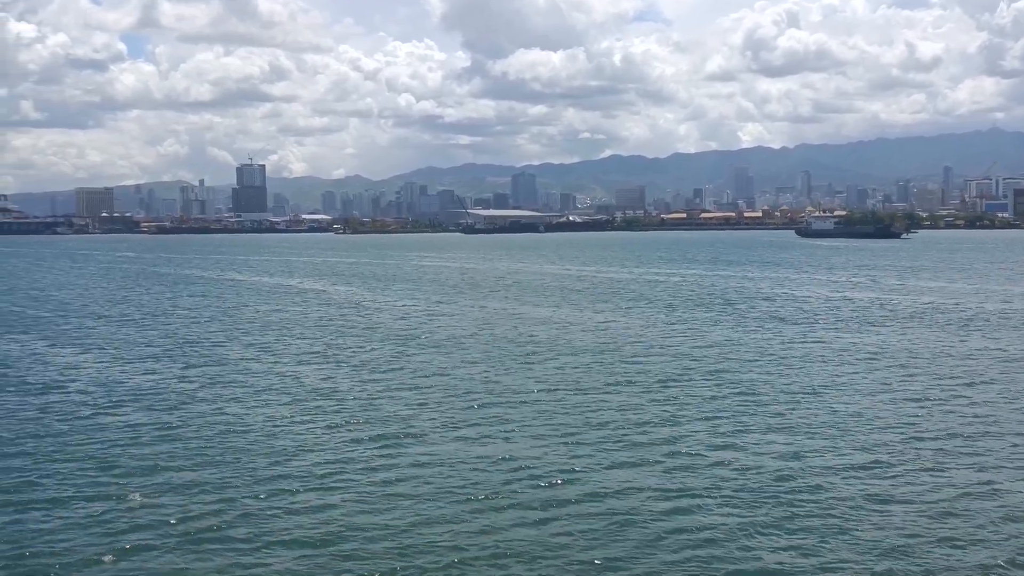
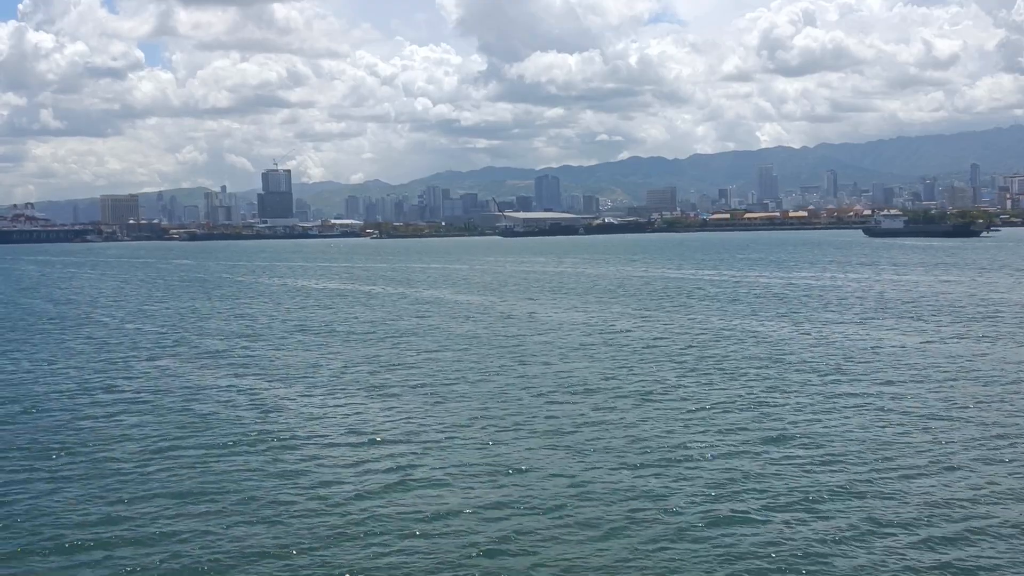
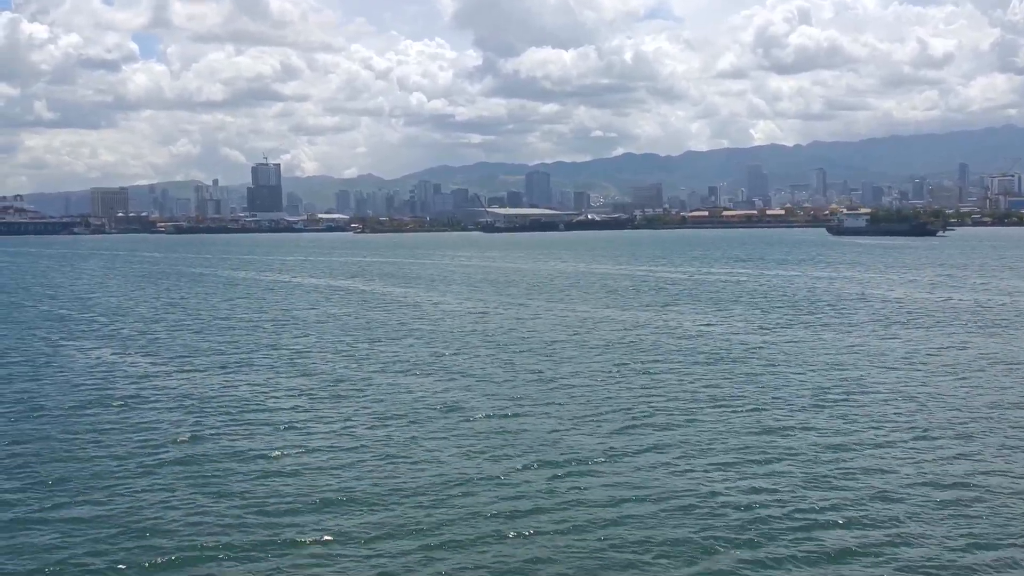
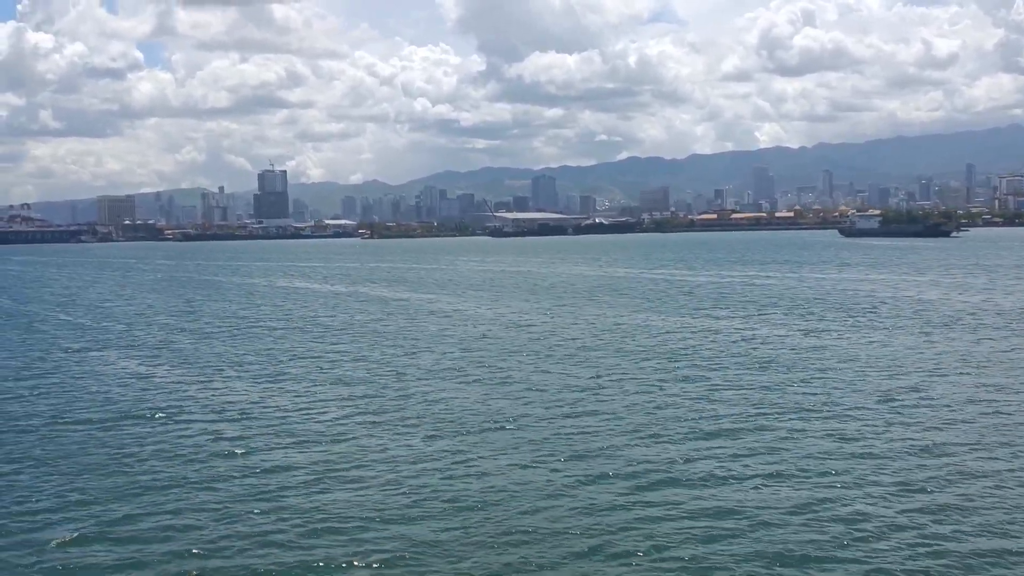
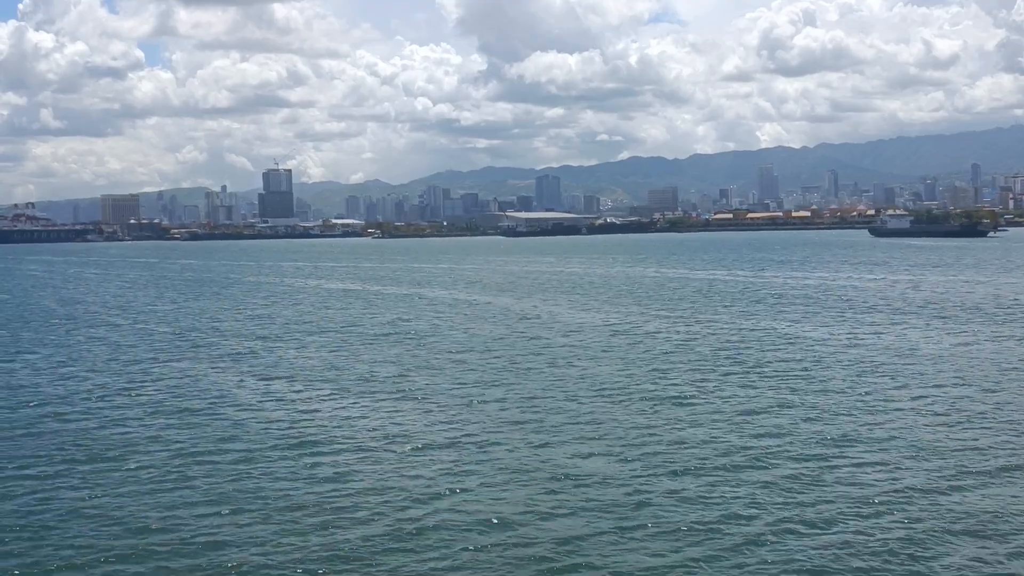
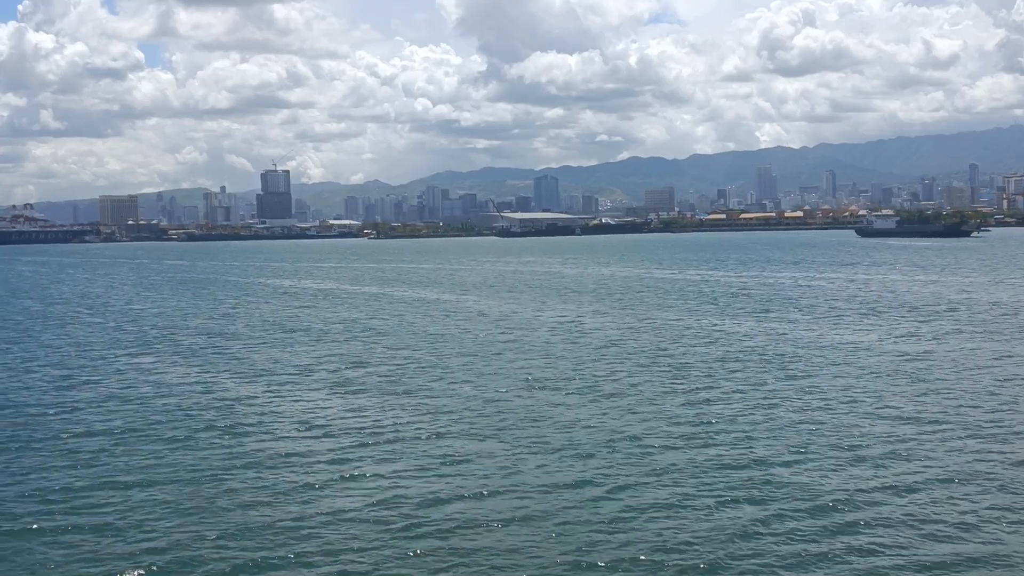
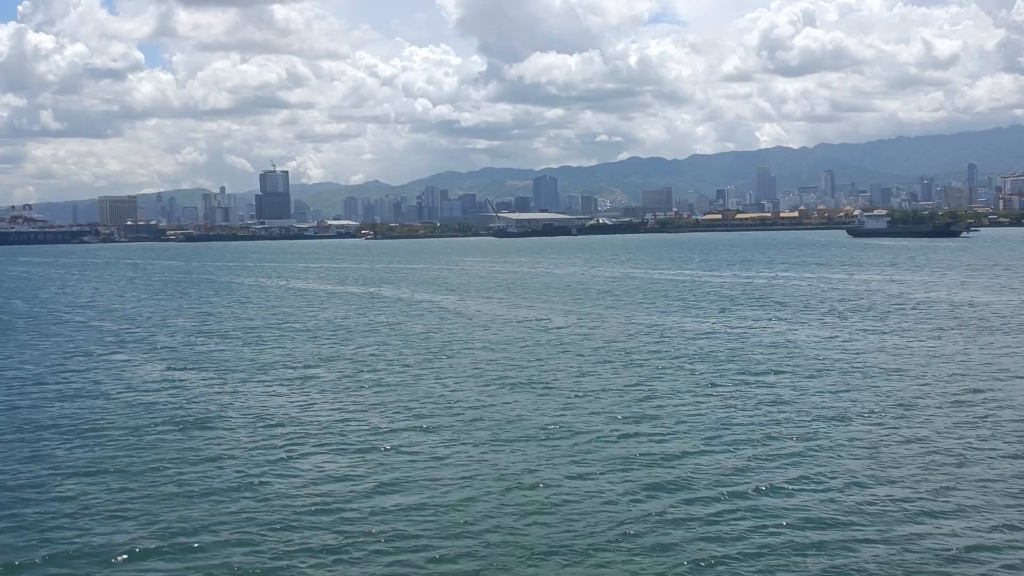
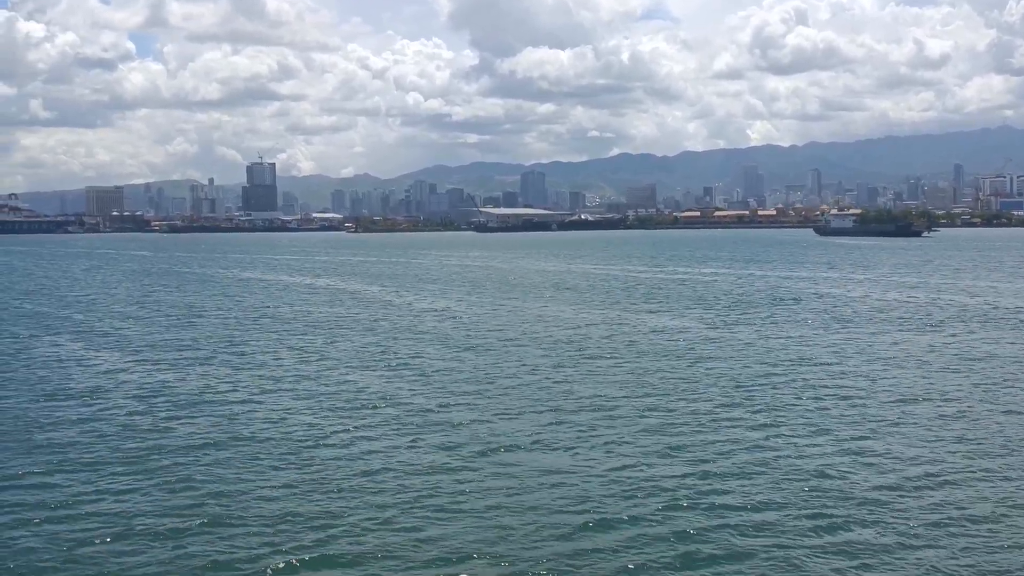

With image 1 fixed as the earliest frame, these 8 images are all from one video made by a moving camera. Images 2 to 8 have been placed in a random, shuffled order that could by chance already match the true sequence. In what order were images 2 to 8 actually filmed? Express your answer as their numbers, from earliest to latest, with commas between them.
8, 3, 4, 7, 6, 2, 5
